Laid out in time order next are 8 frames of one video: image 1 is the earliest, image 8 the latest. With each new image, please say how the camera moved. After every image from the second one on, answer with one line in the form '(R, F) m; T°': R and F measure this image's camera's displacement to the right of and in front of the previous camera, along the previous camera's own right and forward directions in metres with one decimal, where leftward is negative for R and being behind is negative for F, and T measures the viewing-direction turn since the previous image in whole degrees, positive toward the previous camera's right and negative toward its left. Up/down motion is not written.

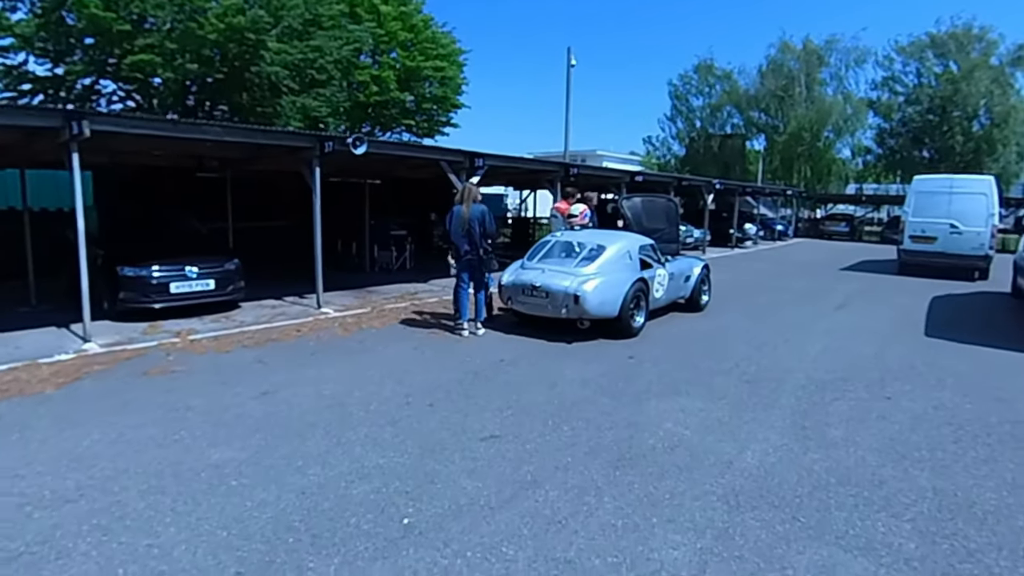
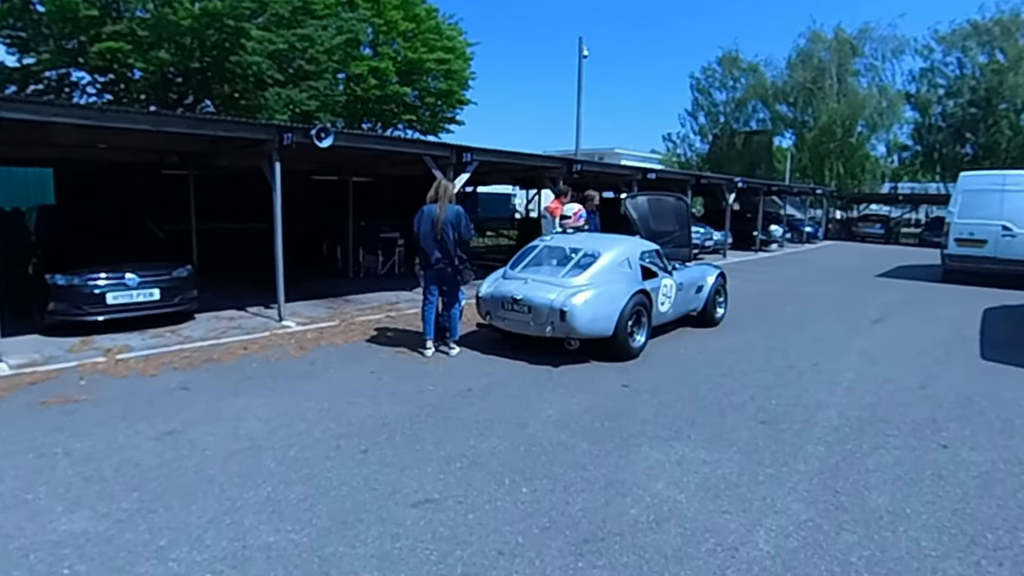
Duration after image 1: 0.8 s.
(+0.4, +1.0) m; -2°
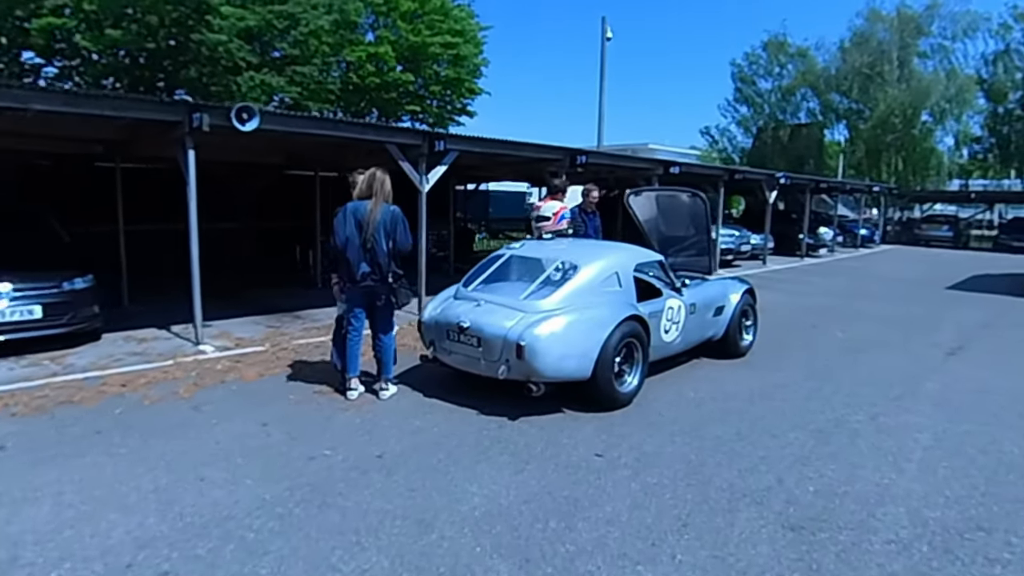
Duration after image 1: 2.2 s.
(+0.7, +1.5) m; -4°
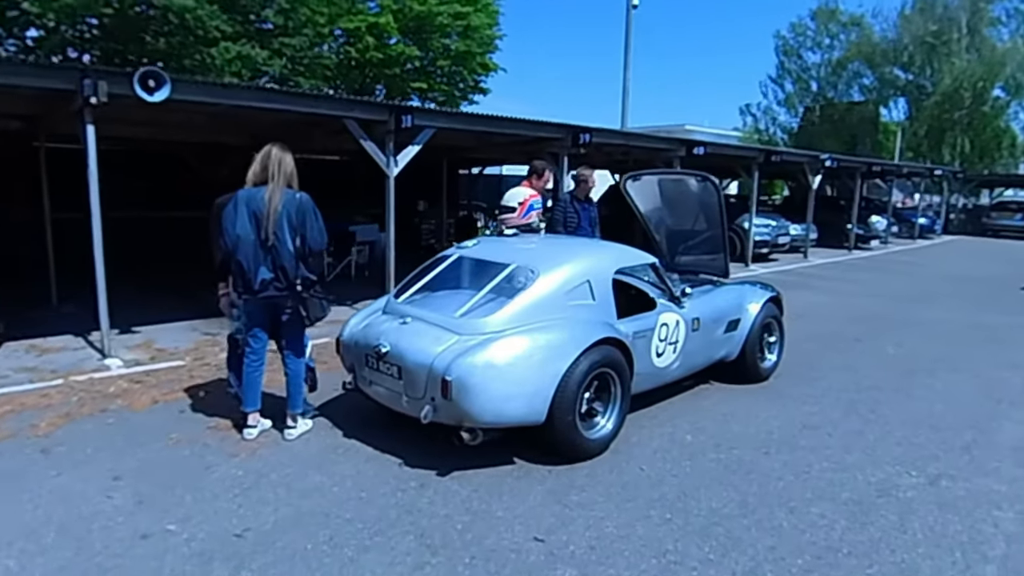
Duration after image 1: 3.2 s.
(+0.6, +1.1) m; -4°
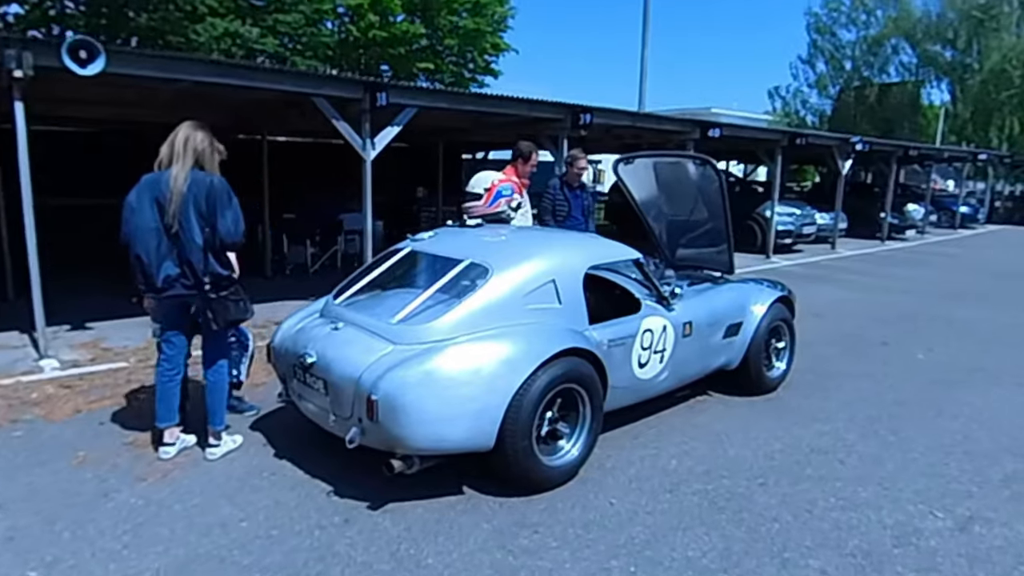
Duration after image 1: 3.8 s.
(+0.4, +0.6) m; -3°
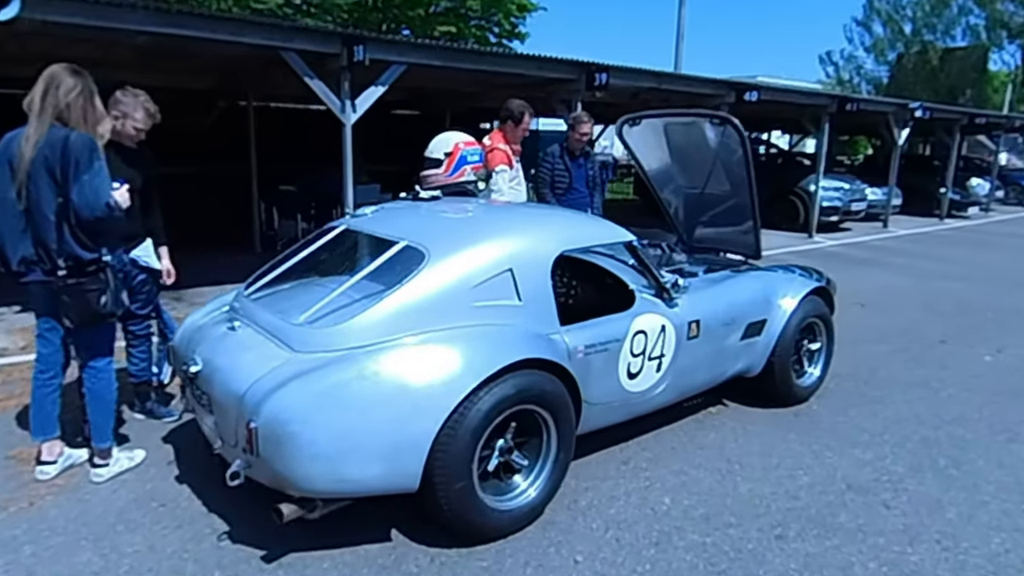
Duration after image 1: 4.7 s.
(+0.3, +0.7) m; -3°
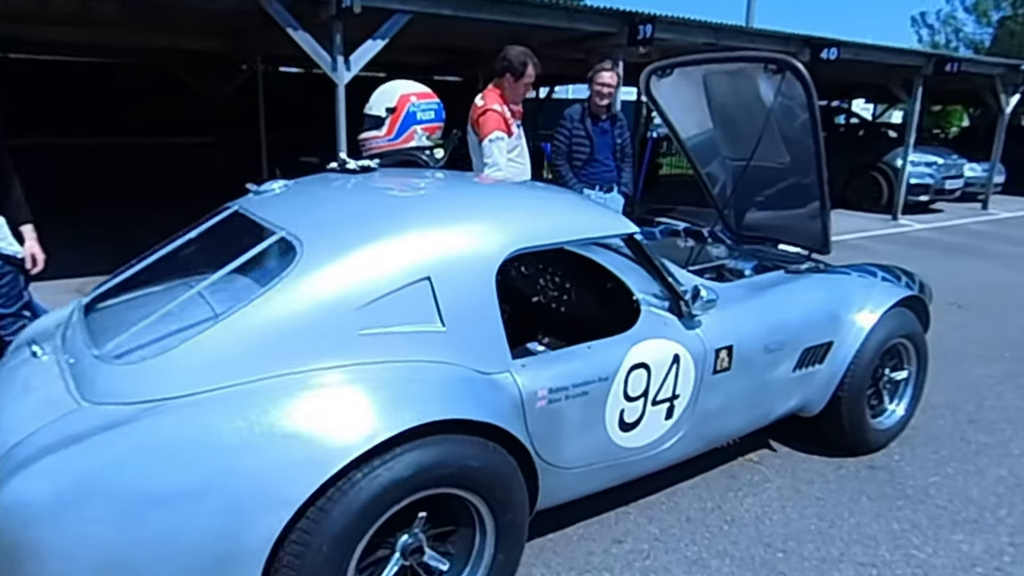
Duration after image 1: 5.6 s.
(+0.4, +0.9) m; -5°
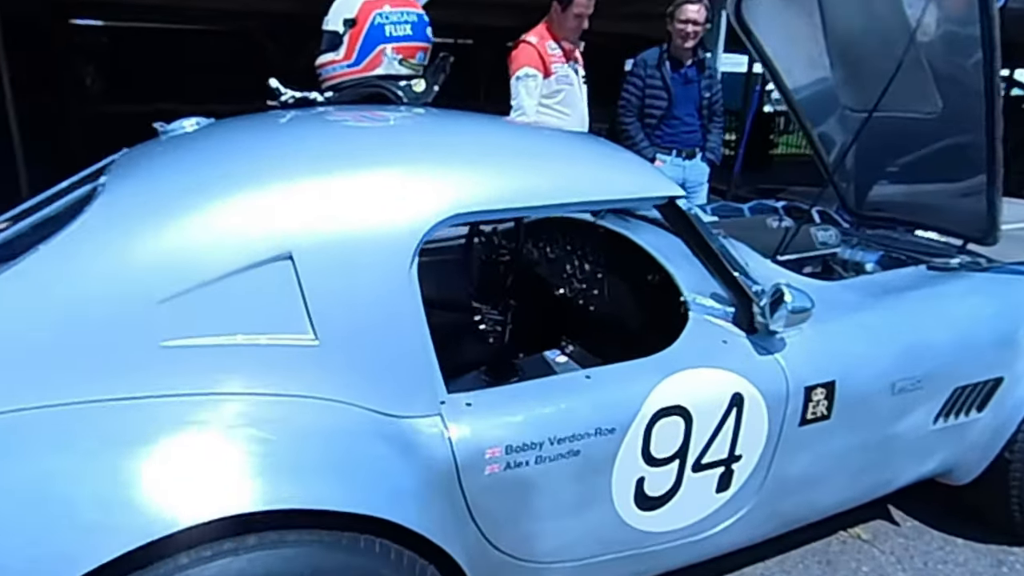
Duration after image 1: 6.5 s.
(+0.3, +0.7) m; -9°
